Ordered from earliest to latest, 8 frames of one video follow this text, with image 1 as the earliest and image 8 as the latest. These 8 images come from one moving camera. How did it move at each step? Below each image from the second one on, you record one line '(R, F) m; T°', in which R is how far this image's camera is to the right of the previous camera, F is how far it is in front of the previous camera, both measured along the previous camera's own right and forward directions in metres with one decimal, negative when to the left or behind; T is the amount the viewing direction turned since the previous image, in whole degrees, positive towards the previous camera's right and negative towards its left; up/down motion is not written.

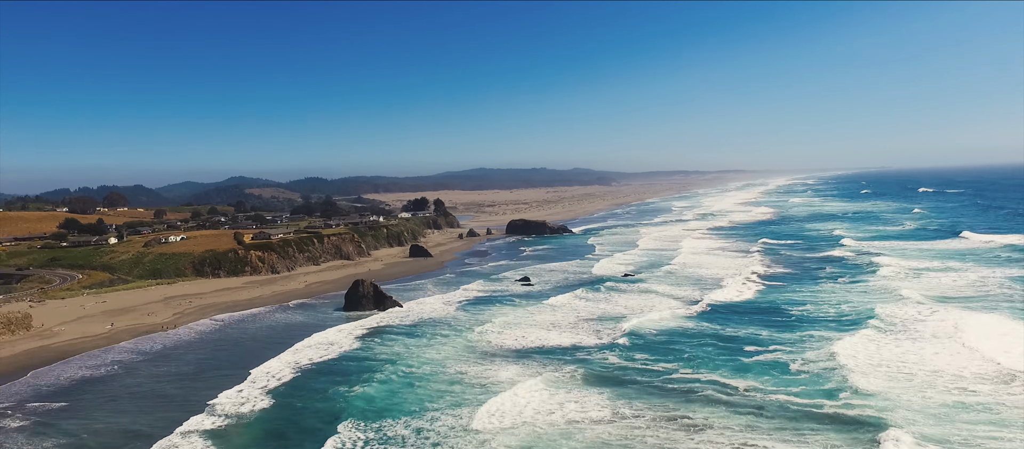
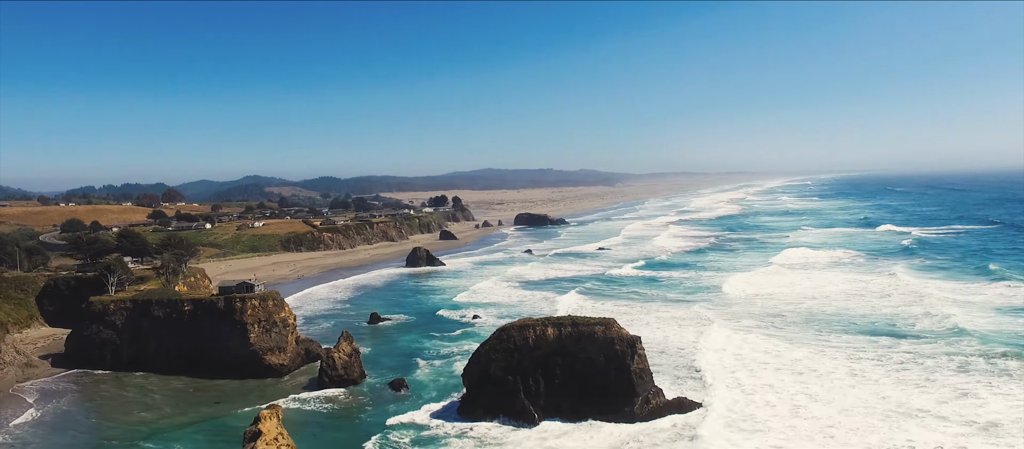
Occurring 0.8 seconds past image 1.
(0.0, -17.6) m; -1°
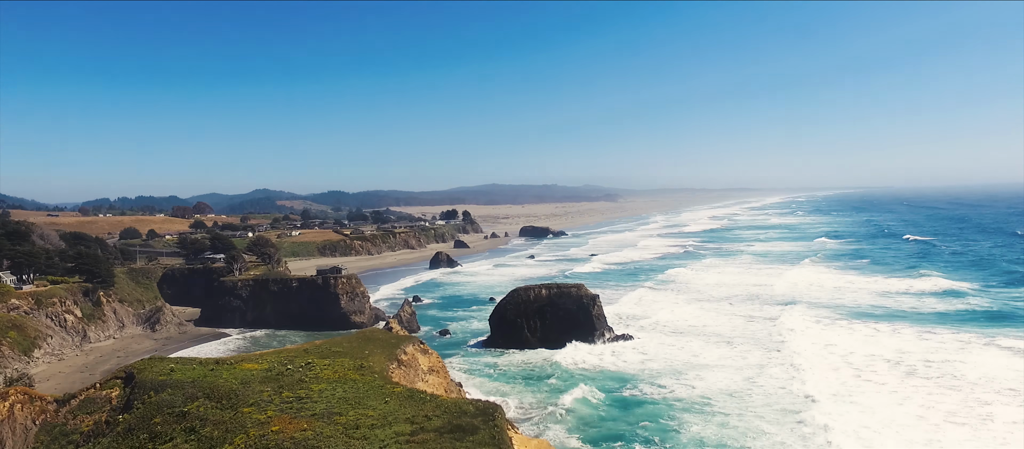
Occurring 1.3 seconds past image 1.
(-0.2, -10.9) m; 0°
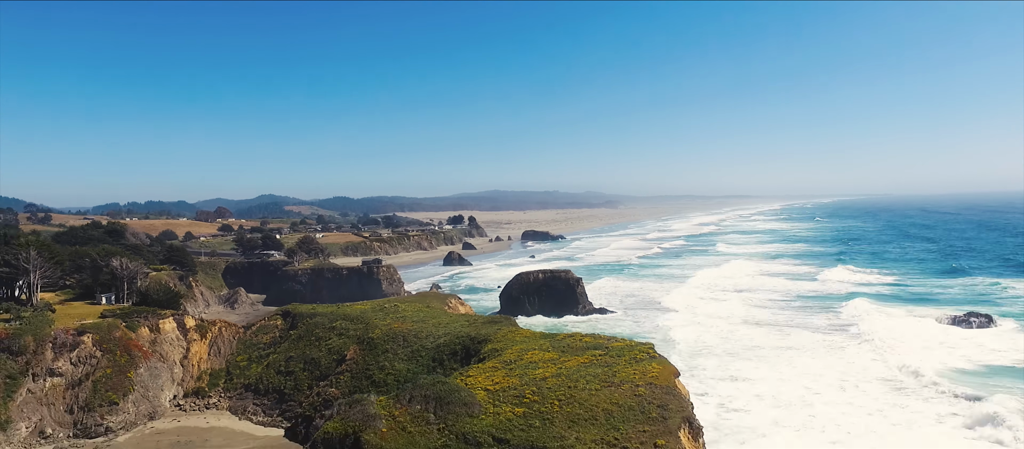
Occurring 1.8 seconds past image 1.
(-0.2, -9.3) m; 0°
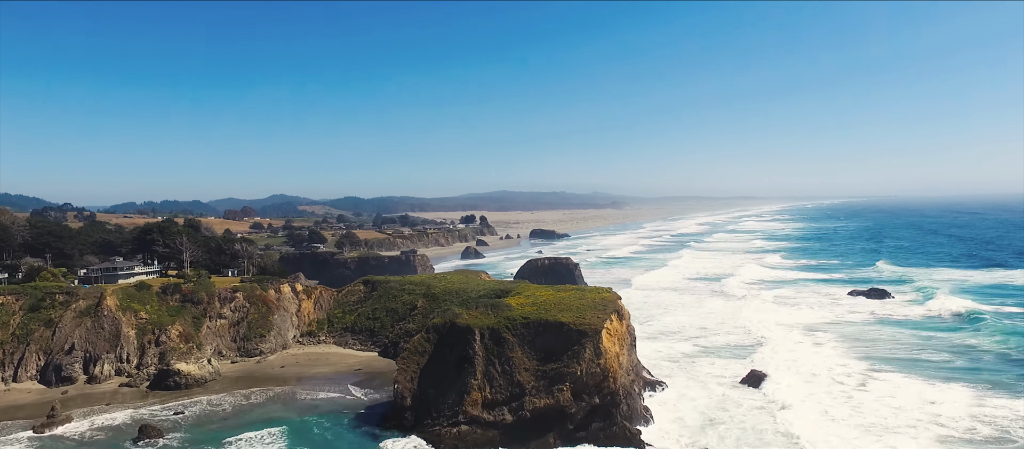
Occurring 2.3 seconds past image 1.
(-0.4, -9.7) m; -1°
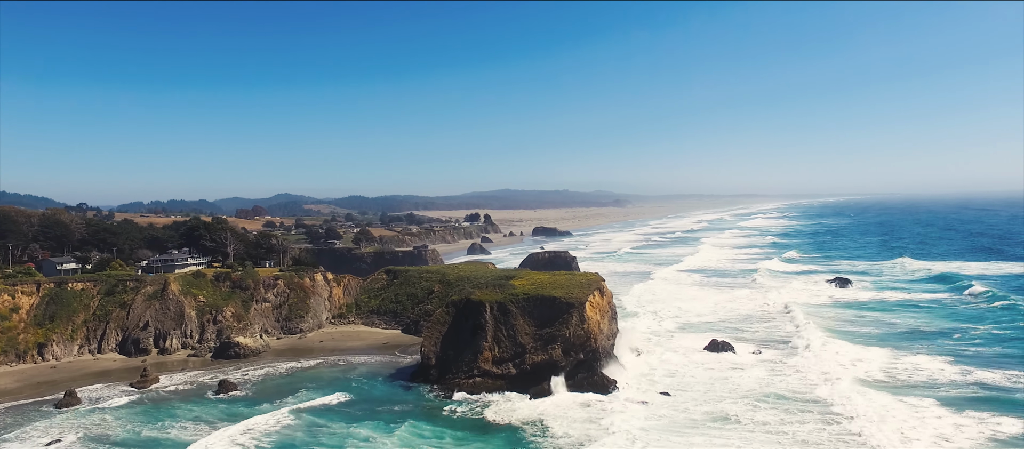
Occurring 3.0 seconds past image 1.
(0.0, -4.8) m; 0°
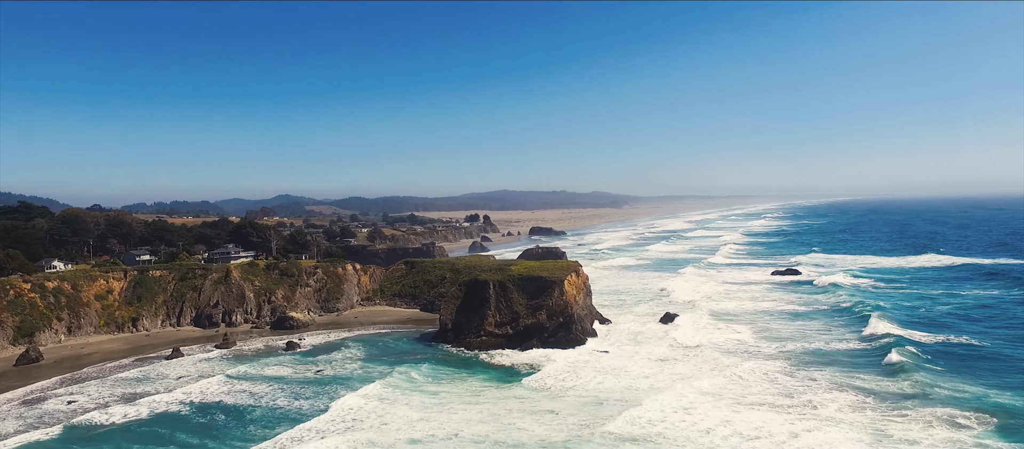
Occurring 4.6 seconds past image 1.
(0.0, -7.6) m; 0°
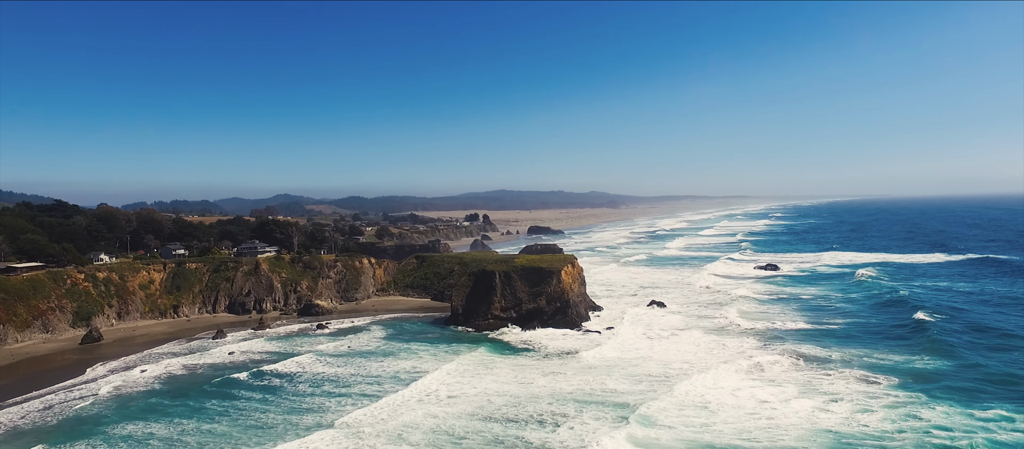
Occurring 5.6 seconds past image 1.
(-0.4, -4.3) m; 0°
